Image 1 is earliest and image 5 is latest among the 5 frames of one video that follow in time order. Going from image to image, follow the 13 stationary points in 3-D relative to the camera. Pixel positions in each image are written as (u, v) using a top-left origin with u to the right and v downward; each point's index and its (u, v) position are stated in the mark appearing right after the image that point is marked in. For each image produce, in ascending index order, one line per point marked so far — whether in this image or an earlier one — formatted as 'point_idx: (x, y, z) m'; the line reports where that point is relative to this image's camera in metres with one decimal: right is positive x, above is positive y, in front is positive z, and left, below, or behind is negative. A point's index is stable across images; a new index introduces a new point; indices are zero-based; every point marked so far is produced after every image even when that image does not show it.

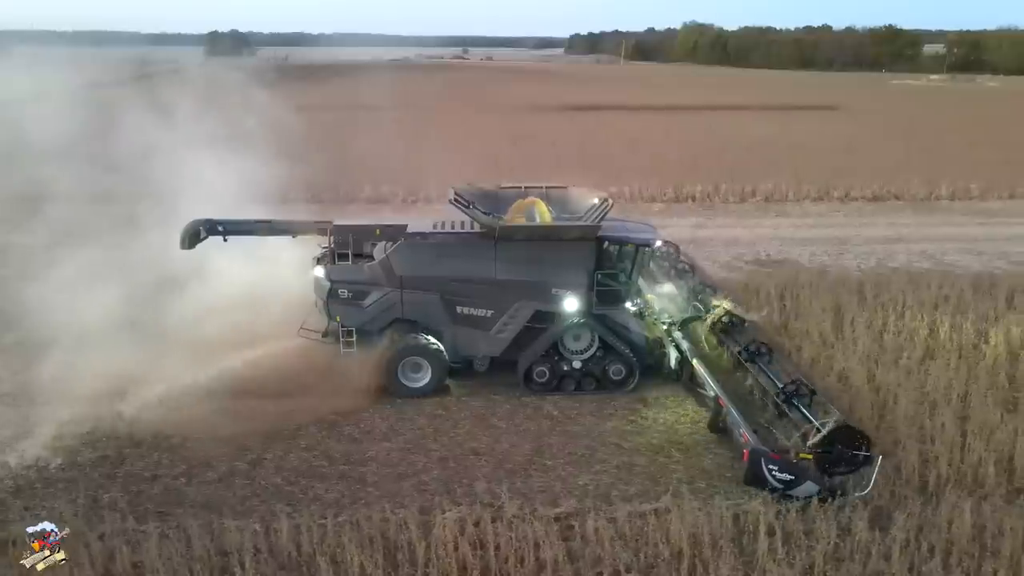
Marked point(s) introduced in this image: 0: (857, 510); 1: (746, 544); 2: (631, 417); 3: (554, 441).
0: (+2.9, -1.9, +6.3) m
1: (+1.9, -2.1, +6.0) m
2: (+1.4, -1.5, +8.4) m
3: (+0.4, -1.6, +7.9) m
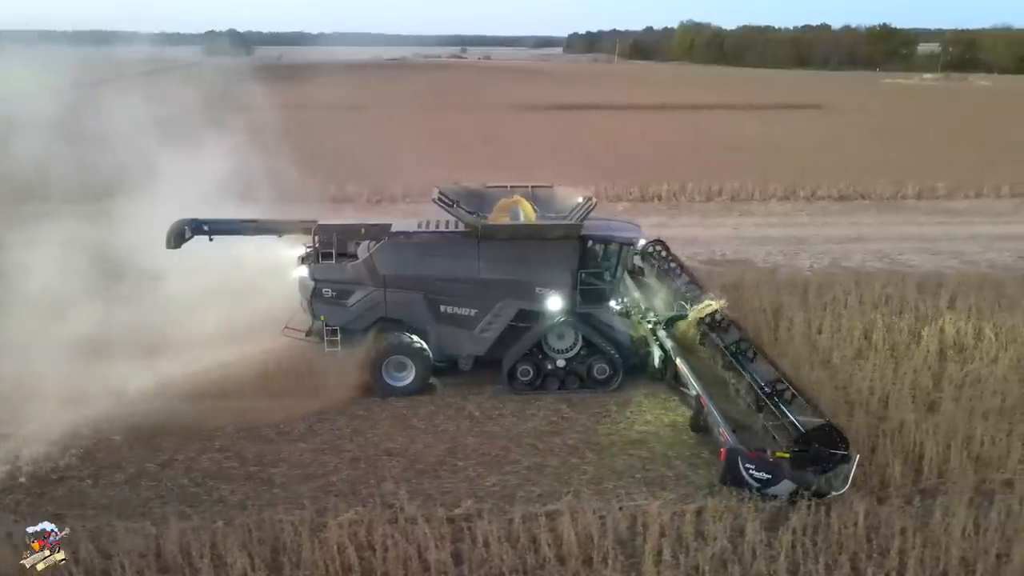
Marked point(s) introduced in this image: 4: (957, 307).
0: (+2.0, -1.9, +6.3) m
1: (+1.0, -2.1, +6.0) m
2: (+0.5, -1.5, +8.4) m
3: (-0.5, -1.6, +7.9) m
4: (+6.6, -0.3, +10.8) m
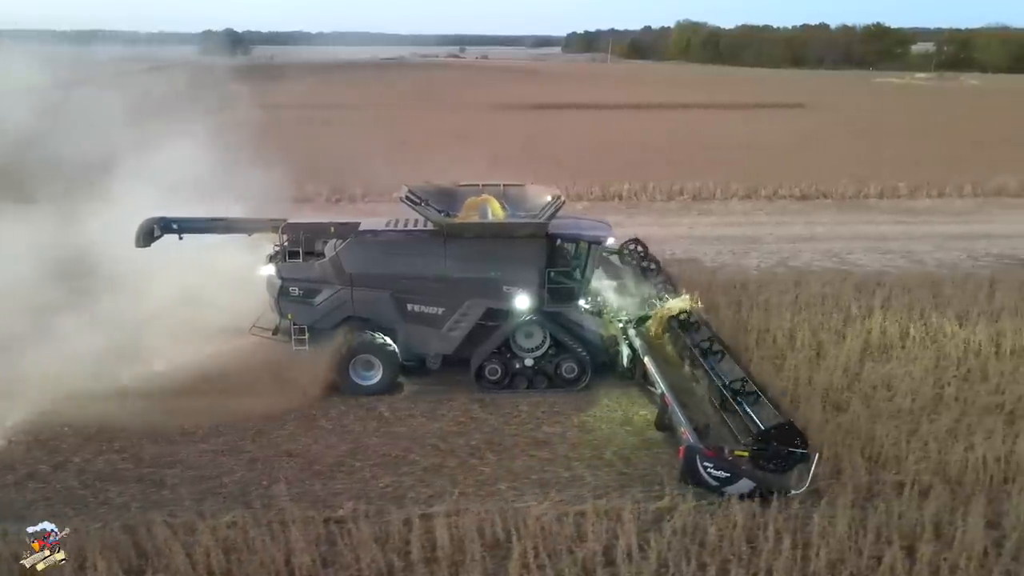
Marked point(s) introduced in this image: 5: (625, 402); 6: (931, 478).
0: (+1.0, -1.9, +6.2) m
1: (0.0, -2.1, +5.9) m
2: (-0.6, -1.5, +8.3) m
3: (-1.5, -1.6, +7.8) m
4: (+5.6, -0.3, +10.8) m
5: (+1.4, -1.3, +8.8) m
6: (+3.8, -1.7, +6.6) m
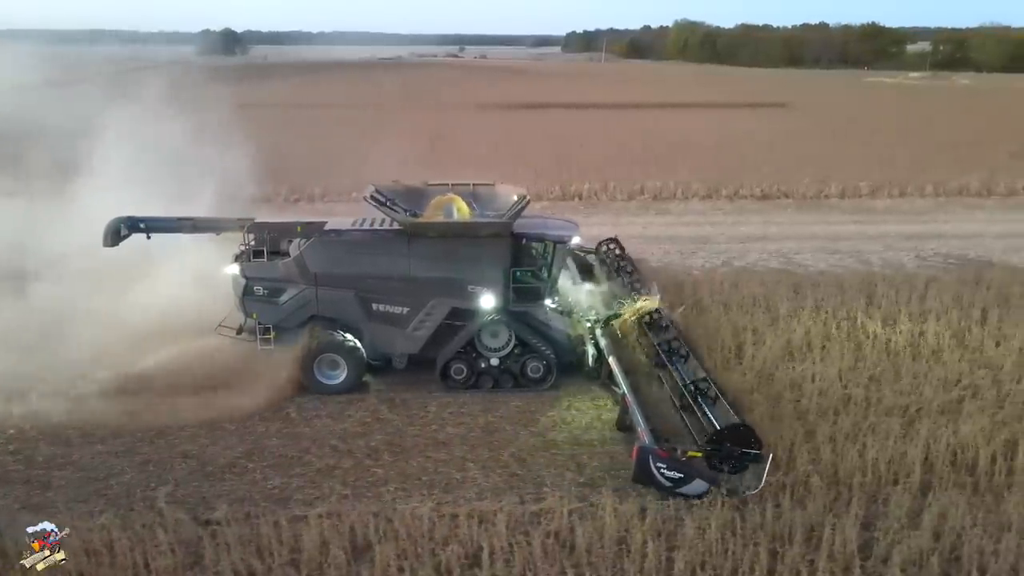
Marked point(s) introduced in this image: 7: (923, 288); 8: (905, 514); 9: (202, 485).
0: (-0.1, -1.9, +6.2) m
1: (-1.1, -2.1, +5.8) m
2: (-1.6, -1.5, +8.3) m
3: (-2.5, -1.6, +7.8) m
4: (+4.5, -0.3, +10.7) m
5: (+0.4, -1.3, +8.7) m
6: (+2.7, -1.7, +6.6) m
7: (+6.5, 0.0, +11.6) m
8: (+3.3, -1.9, +6.1) m
9: (-3.0, -1.9, +6.9) m
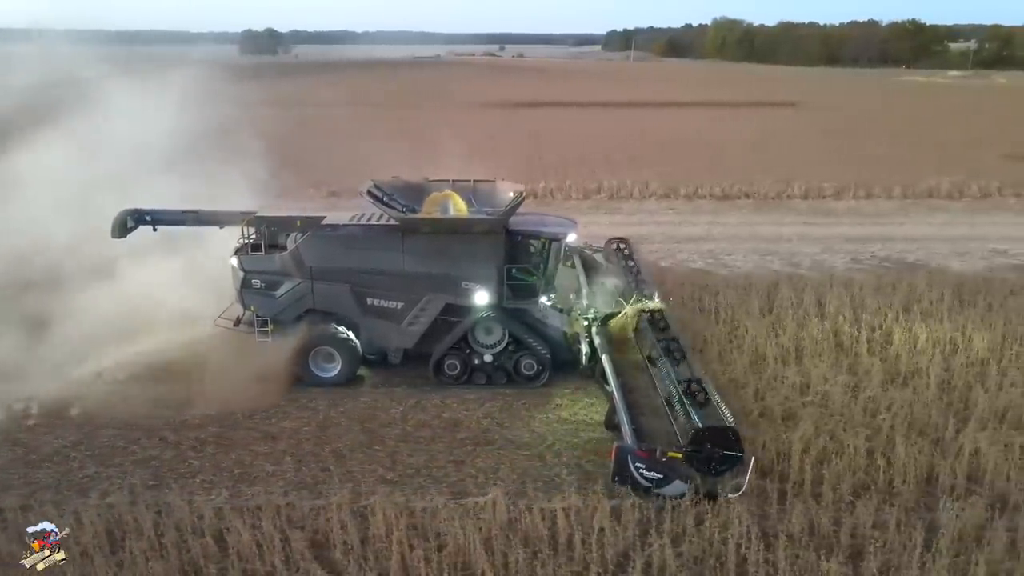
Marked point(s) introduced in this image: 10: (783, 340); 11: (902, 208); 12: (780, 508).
0: (-2.0, -1.9, +6.2) m
1: (-3.0, -2.0, +5.9) m
2: (-3.4, -1.4, +8.3) m
3: (-4.4, -1.6, +7.9) m
4: (+2.9, -0.3, +10.5) m
5: (-1.4, -1.3, +8.7) m
6: (+0.9, -1.7, +6.4) m
7: (+4.9, -0.1, +11.2) m
8: (+1.3, -1.9, +5.9) m
9: (-4.8, -1.8, +7.1) m
10: (+3.5, -0.6, +9.3) m
11: (+9.5, +1.9, +17.8) m
12: (+2.3, -1.9, +6.2) m
